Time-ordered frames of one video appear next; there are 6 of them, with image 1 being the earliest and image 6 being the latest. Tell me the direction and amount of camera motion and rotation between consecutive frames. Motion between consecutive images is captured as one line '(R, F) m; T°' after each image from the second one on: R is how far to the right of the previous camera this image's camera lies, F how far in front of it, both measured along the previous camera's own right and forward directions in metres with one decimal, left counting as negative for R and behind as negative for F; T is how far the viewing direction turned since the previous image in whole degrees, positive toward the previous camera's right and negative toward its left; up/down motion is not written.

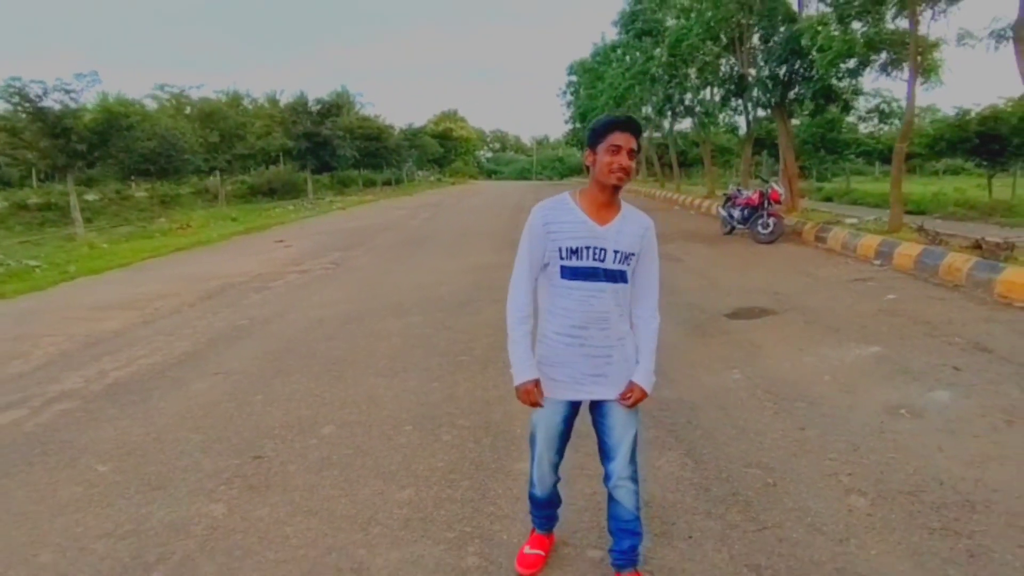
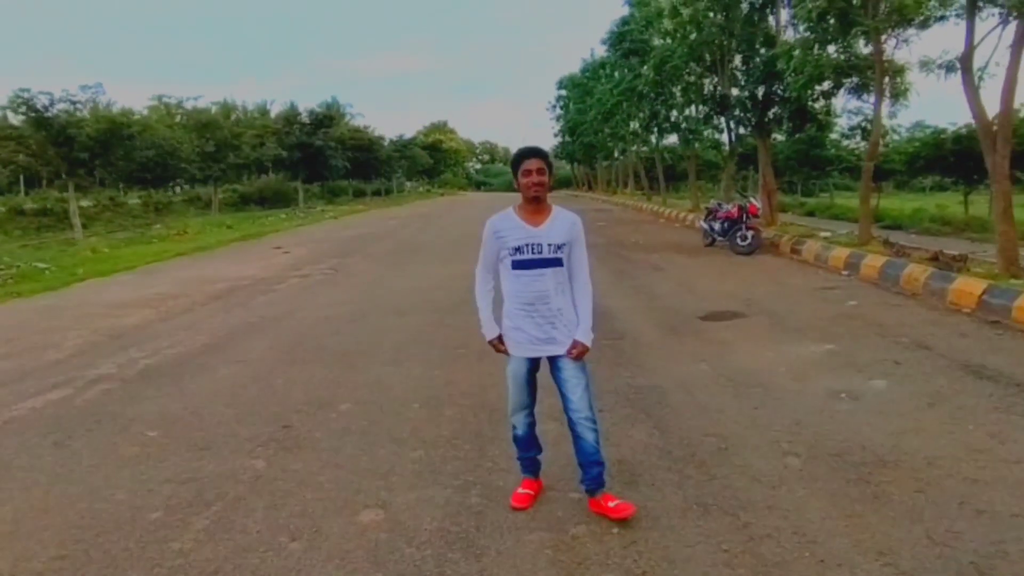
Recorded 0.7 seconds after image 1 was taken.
(0.0, -0.7) m; +1°
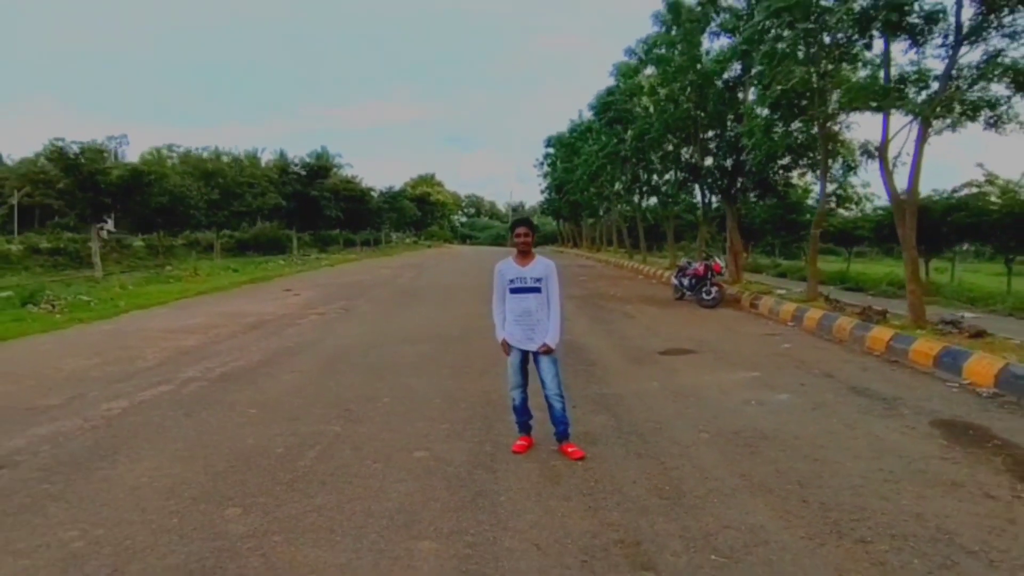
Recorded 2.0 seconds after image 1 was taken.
(-0.1, -1.9) m; +1°
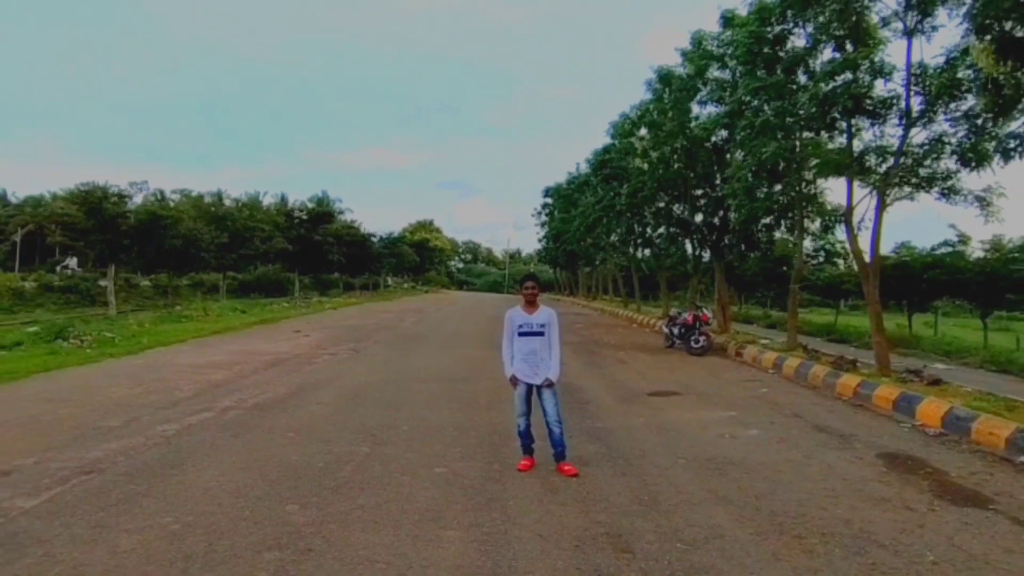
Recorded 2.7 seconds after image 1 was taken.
(-0.1, -1.1) m; 0°
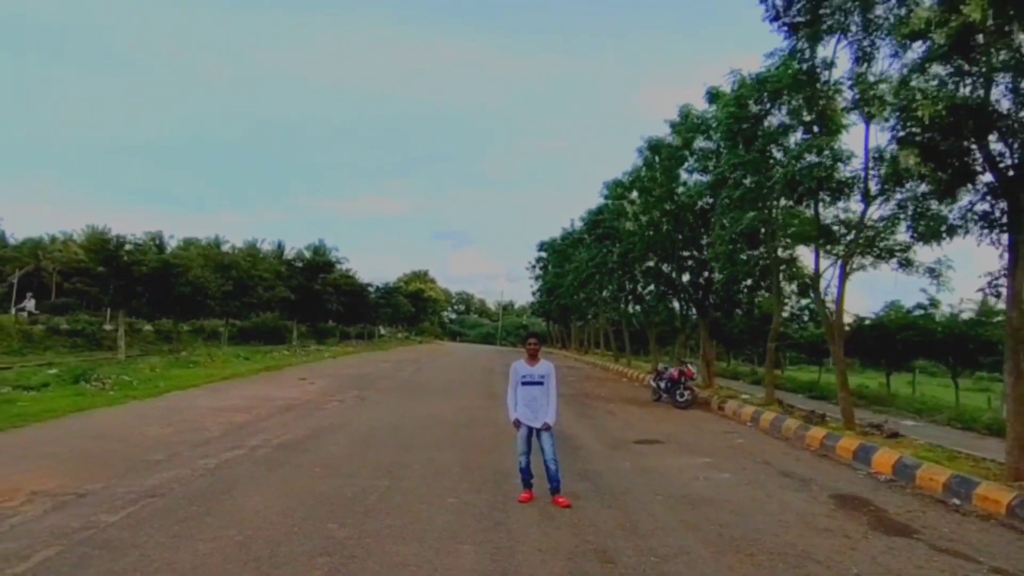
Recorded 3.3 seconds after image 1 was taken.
(-0.1, -1.1) m; +1°
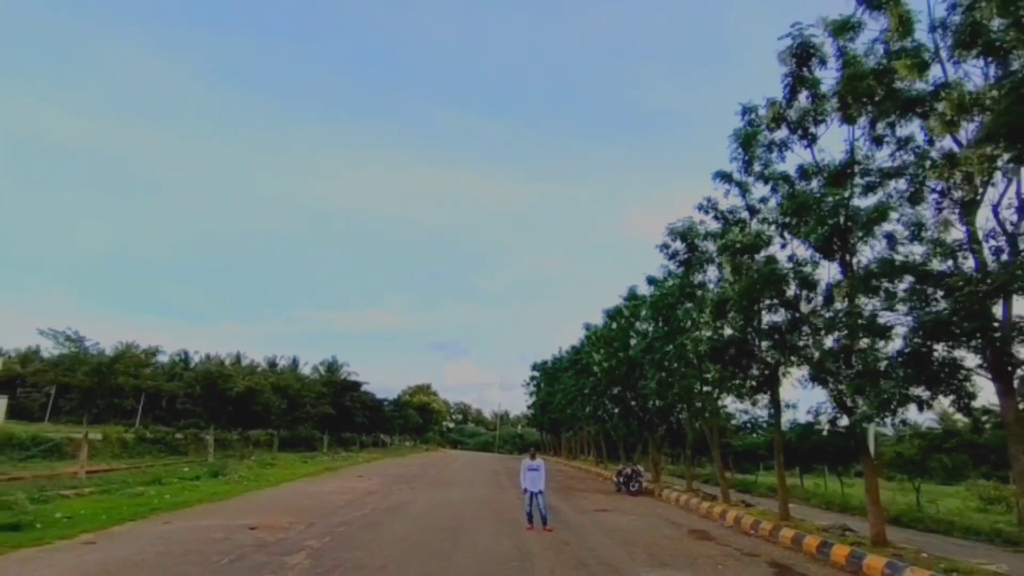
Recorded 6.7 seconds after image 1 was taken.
(-0.3, -8.0) m; 0°
